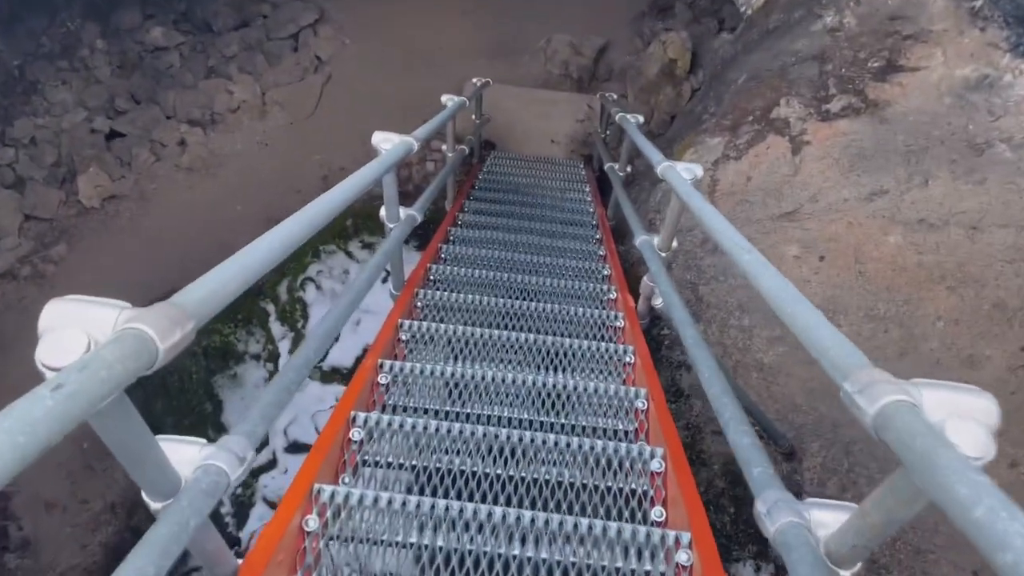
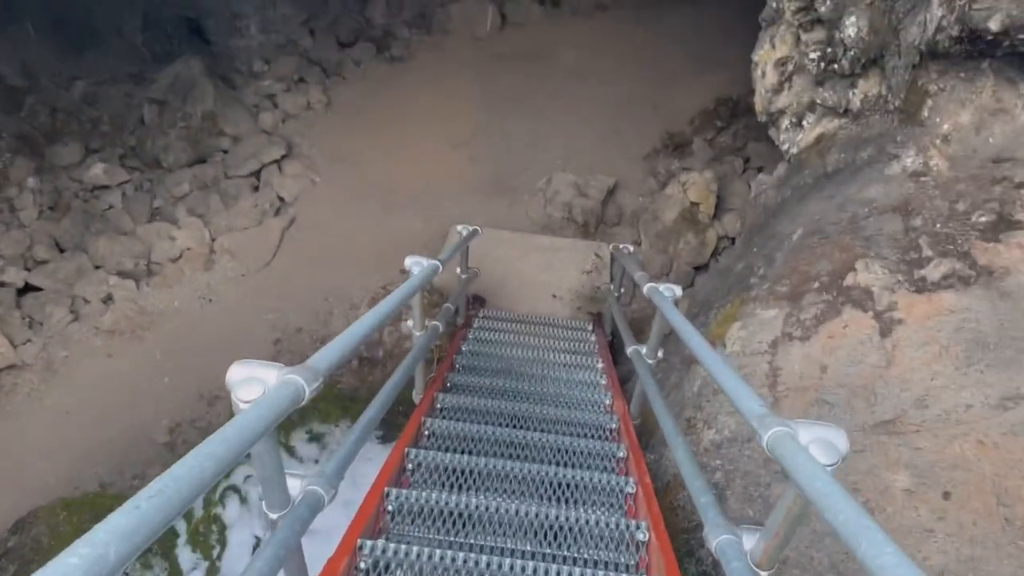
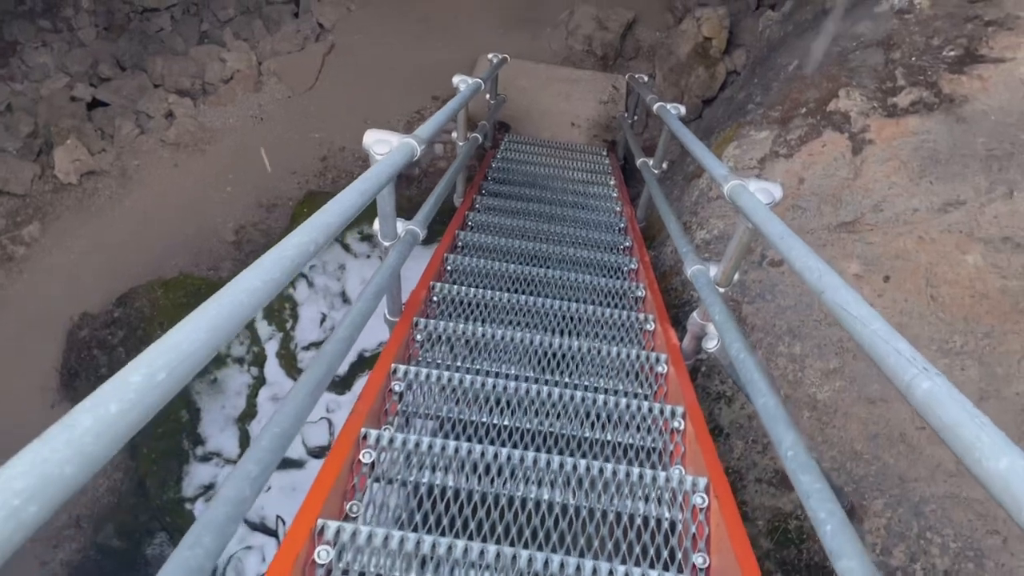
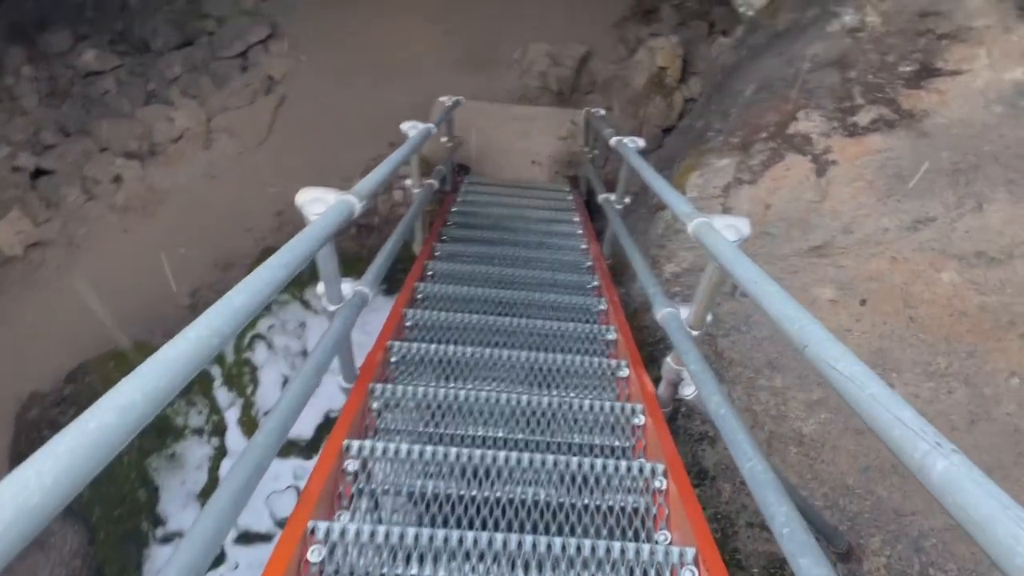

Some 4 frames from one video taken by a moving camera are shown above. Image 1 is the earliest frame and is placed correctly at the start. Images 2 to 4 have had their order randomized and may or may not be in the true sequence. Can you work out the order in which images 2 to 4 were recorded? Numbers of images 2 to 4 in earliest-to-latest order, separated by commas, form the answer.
3, 4, 2
